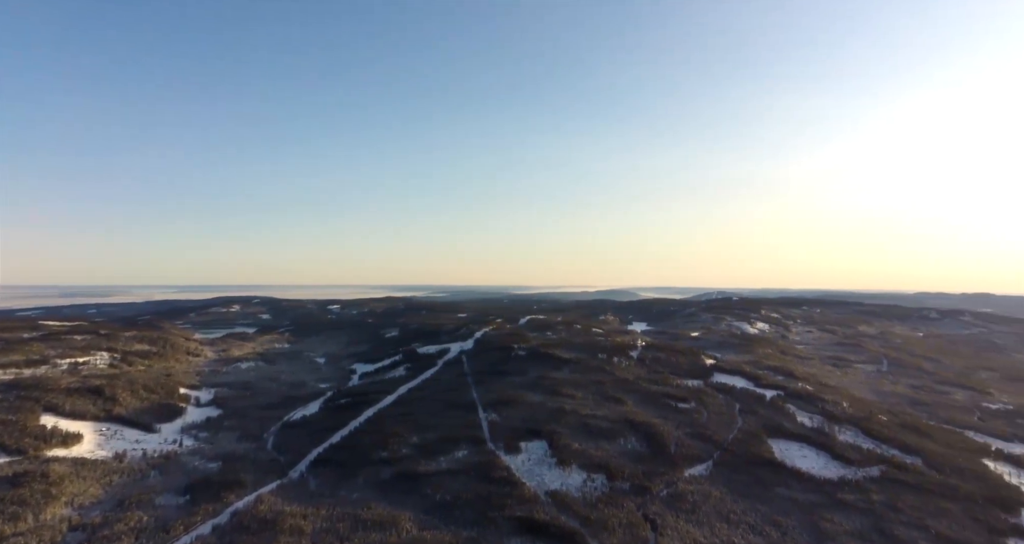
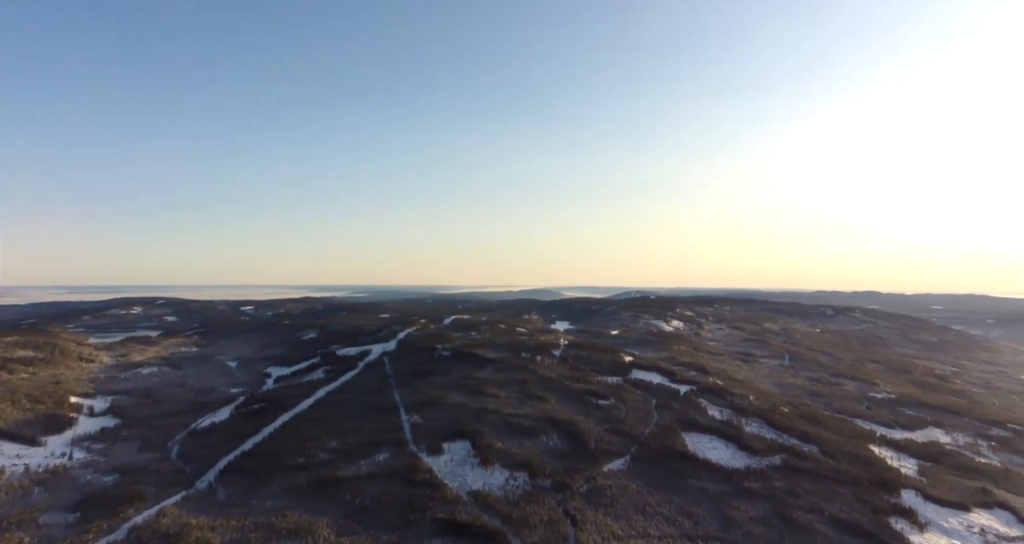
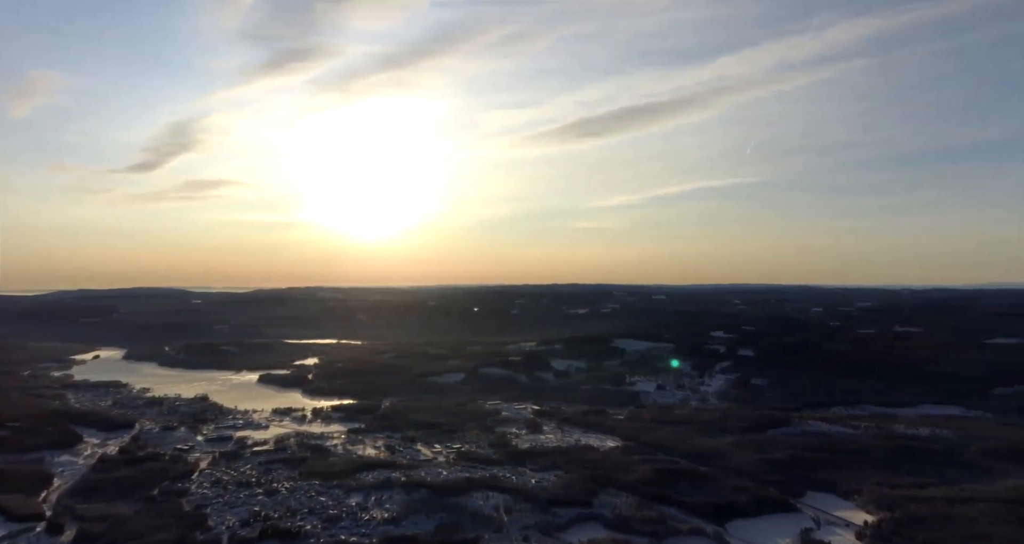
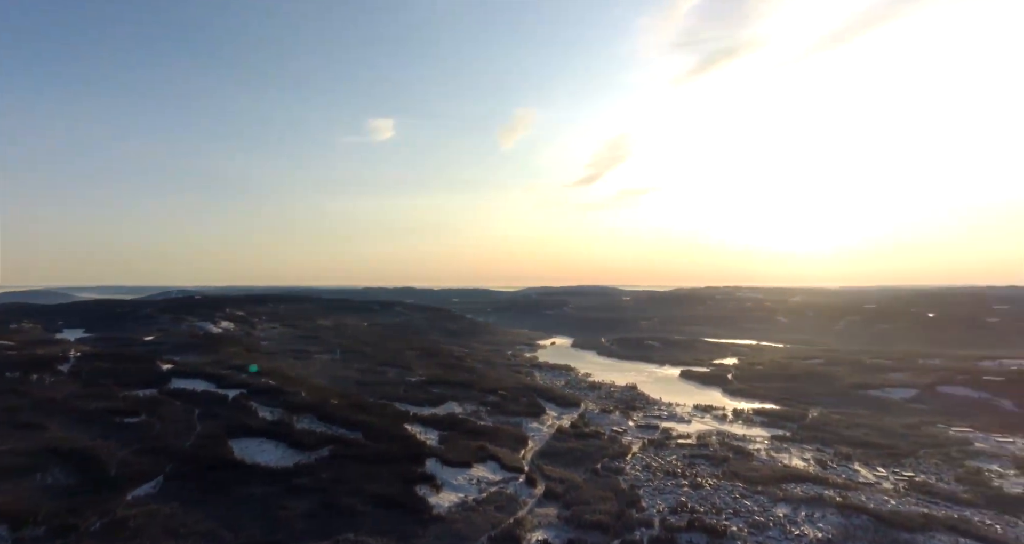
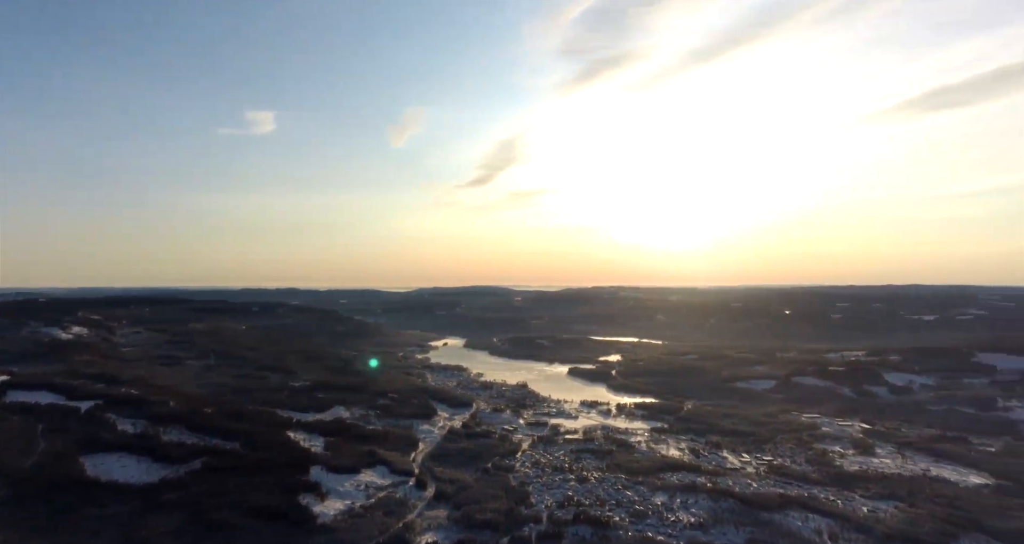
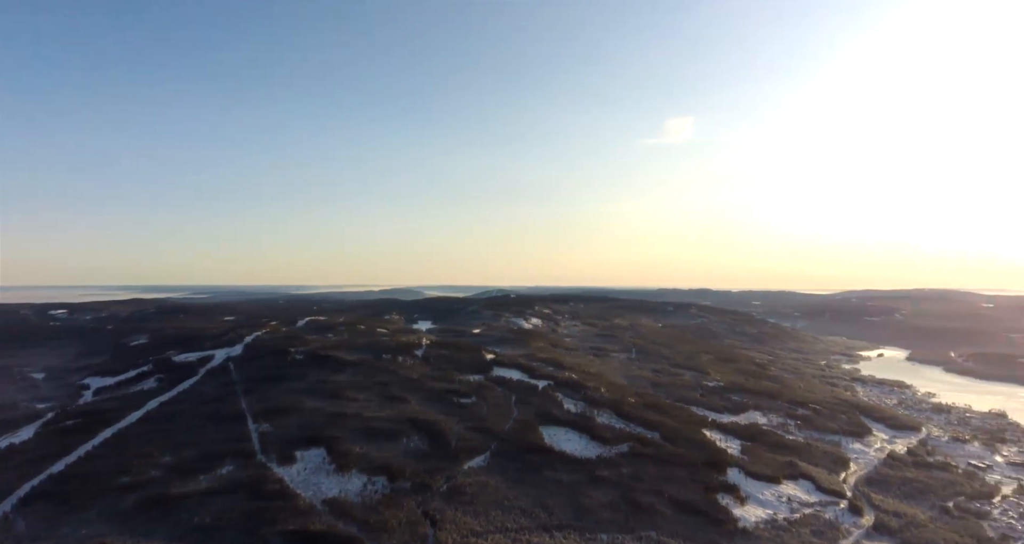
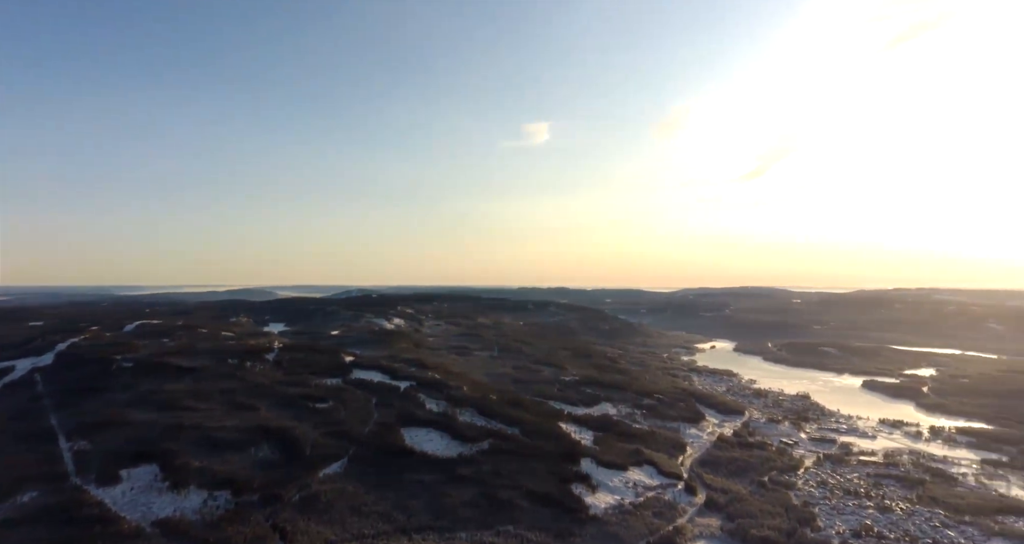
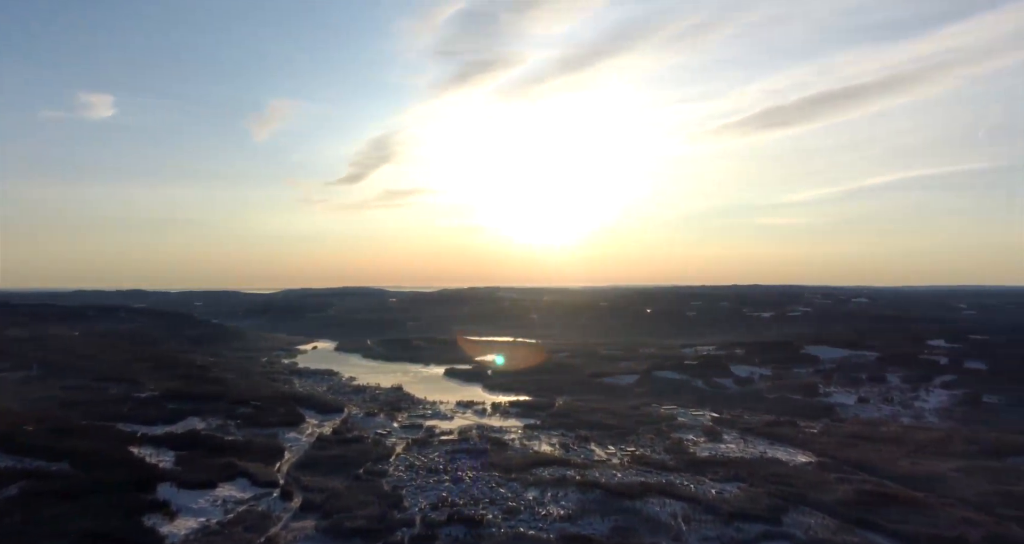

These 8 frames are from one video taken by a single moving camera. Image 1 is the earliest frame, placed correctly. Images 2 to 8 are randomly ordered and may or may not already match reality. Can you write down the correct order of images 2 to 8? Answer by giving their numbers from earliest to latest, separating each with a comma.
2, 6, 7, 4, 5, 8, 3
